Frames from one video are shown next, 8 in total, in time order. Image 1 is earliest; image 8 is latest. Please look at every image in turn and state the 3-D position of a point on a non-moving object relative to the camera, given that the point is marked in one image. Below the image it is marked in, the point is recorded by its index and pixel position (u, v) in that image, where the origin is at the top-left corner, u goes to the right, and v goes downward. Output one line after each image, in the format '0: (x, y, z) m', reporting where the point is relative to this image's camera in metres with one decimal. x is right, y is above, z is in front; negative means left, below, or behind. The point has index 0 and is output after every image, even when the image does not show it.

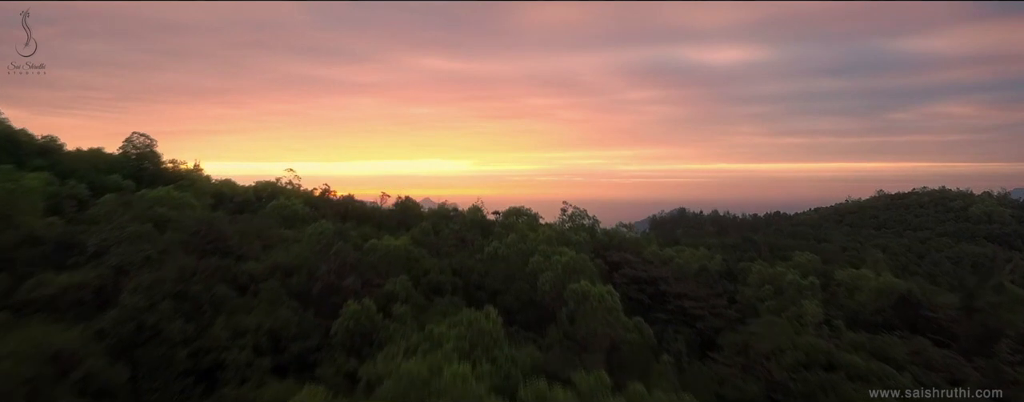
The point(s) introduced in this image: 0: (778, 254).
0: (+8.0, -1.6, +18.5) m
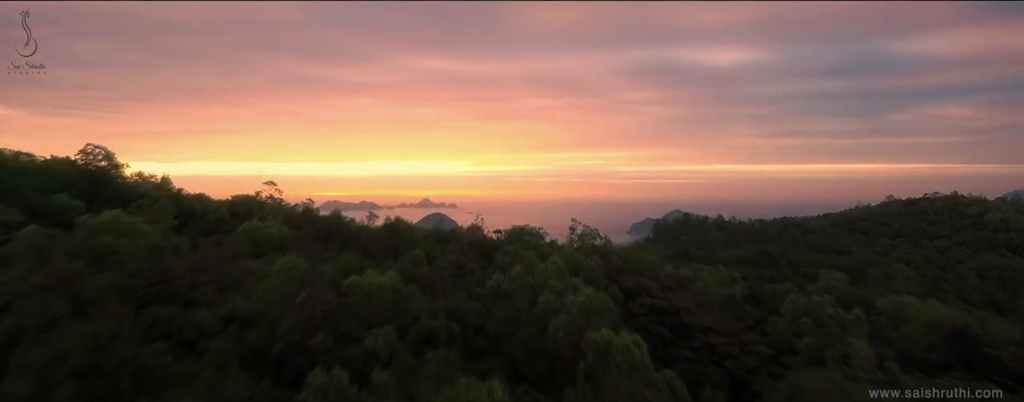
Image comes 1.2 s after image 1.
0: (+8.0, -2.0, +17.2) m
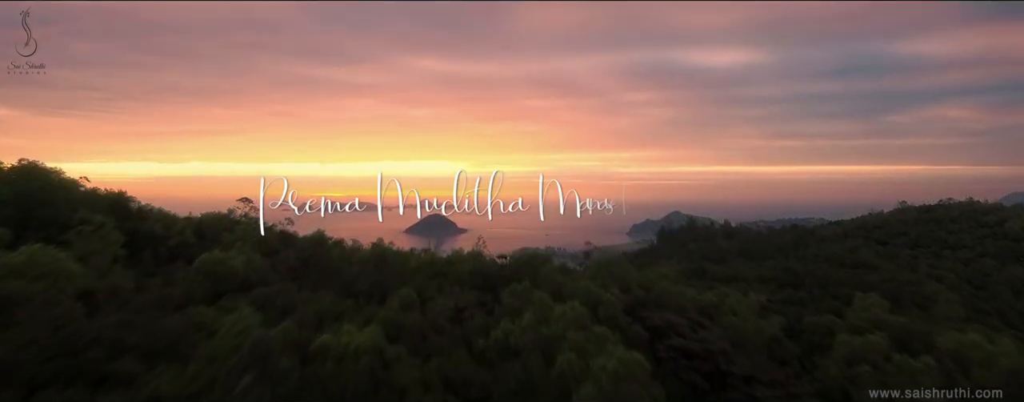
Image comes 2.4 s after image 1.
0: (+8.1, -2.4, +15.7) m
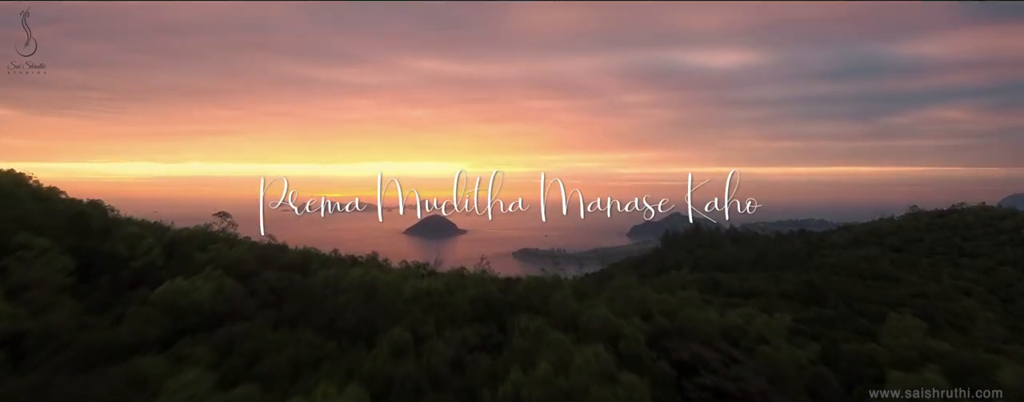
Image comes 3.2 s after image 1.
0: (+8.2, -2.7, +14.6) m
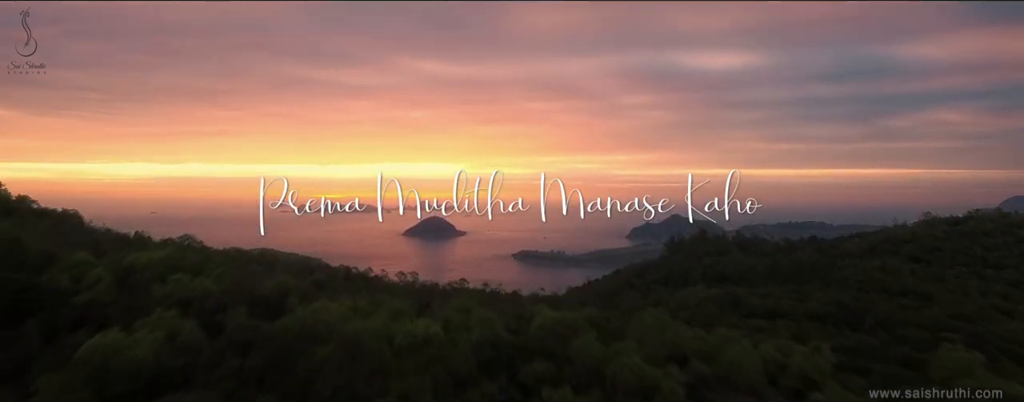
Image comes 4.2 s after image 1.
0: (+8.4, -3.0, +13.2) m
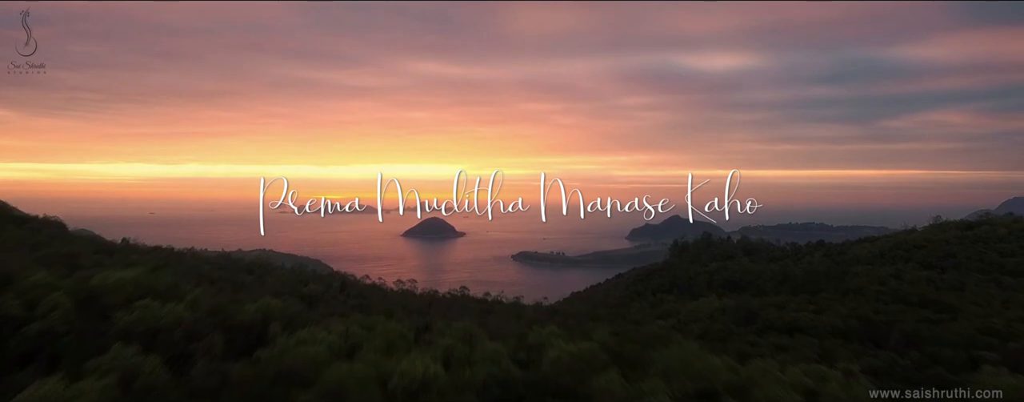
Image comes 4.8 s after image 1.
0: (+8.0, -2.8, +16.3) m
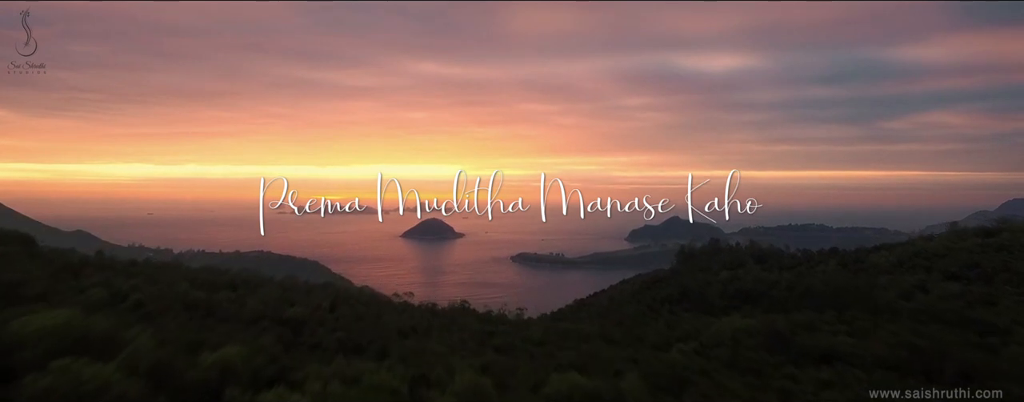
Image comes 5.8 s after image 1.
0: (+8.1, -3.1, +14.9) m
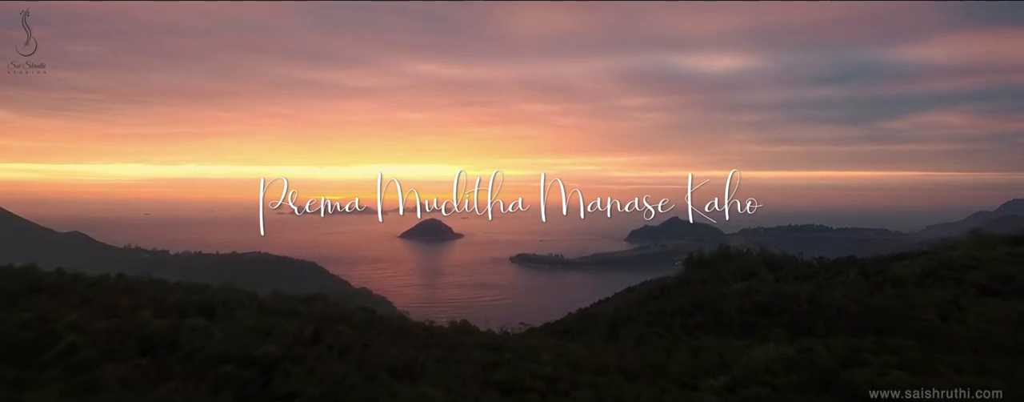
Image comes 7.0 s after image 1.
0: (+8.3, -3.4, +13.2) m
